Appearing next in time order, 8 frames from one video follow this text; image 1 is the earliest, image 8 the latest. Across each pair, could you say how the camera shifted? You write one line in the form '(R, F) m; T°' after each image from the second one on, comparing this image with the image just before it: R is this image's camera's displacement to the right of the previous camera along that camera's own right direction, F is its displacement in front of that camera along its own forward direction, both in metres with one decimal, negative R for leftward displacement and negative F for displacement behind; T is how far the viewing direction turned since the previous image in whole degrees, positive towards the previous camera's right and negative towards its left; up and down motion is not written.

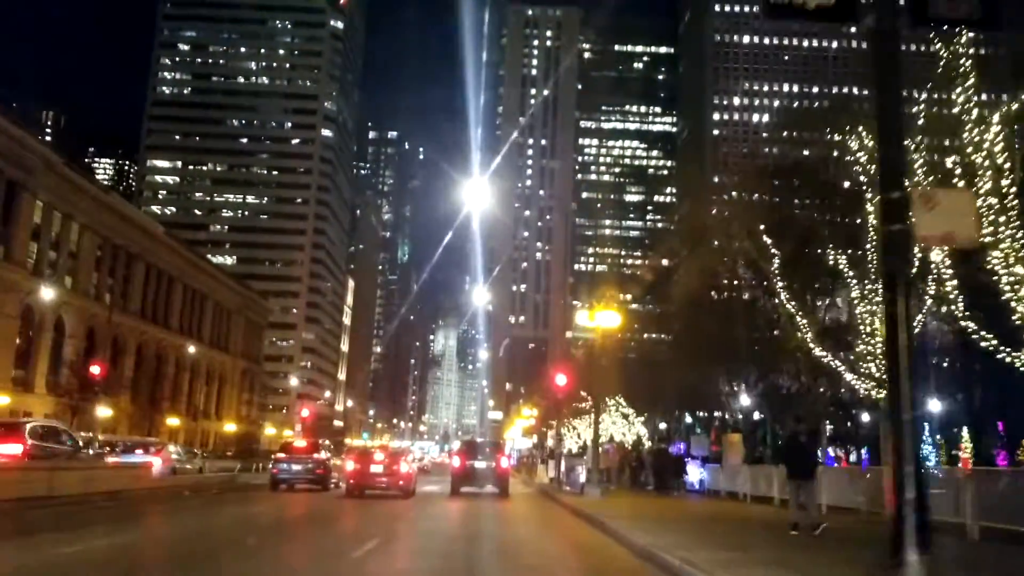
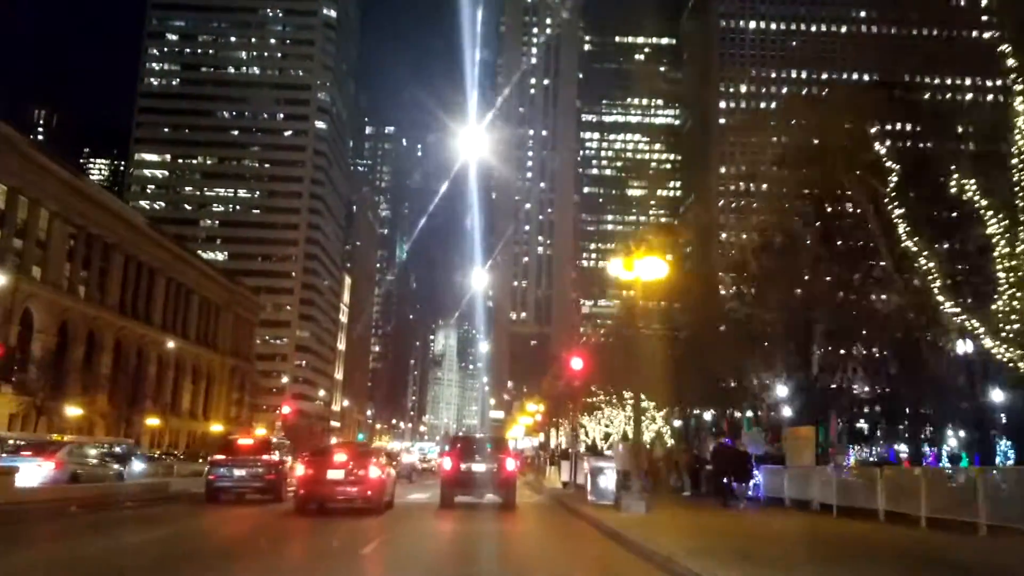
(-0.1, +4.8) m; 0°
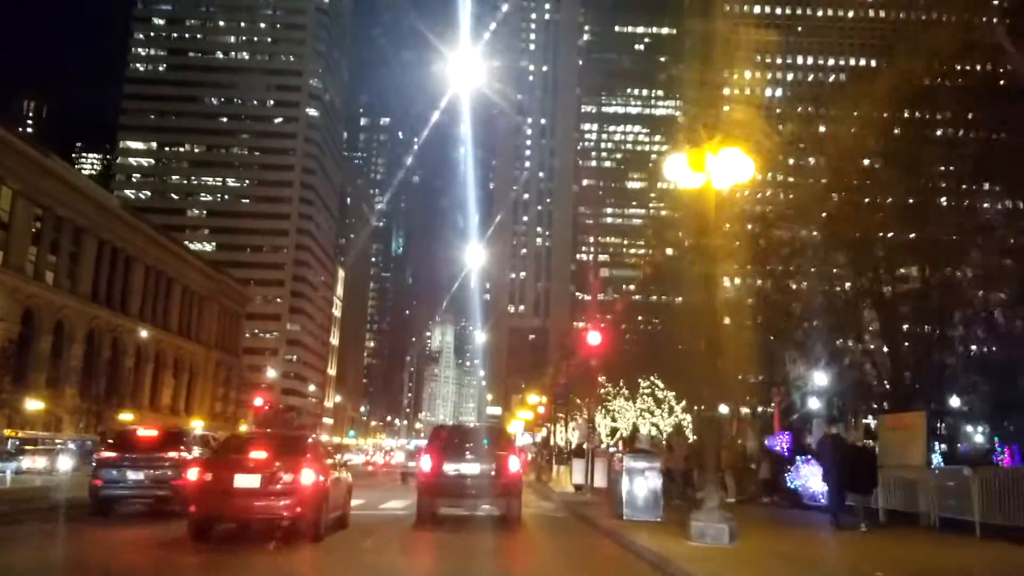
(-0.1, +4.5) m; 0°
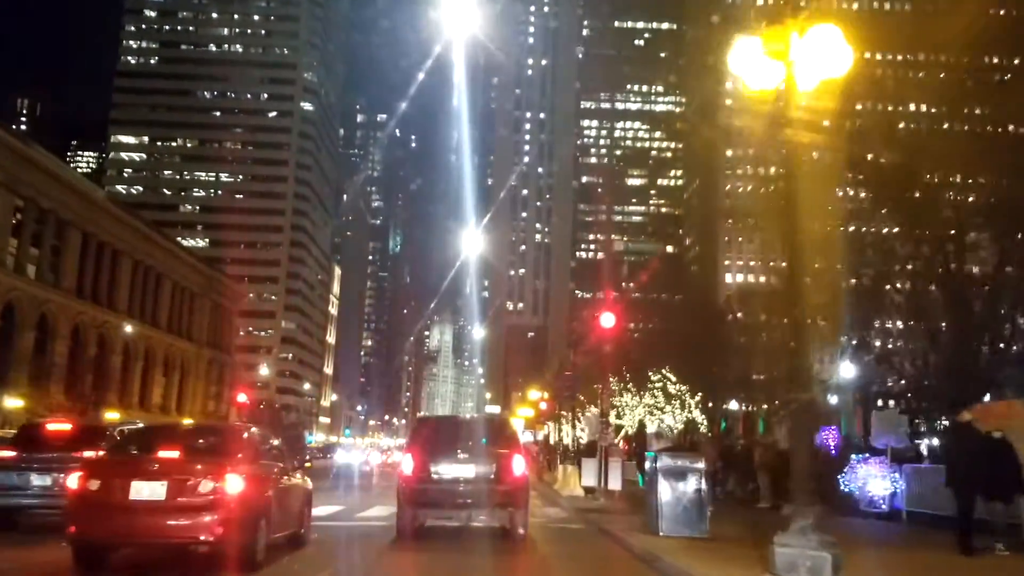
(0.0, +2.3) m; 0°
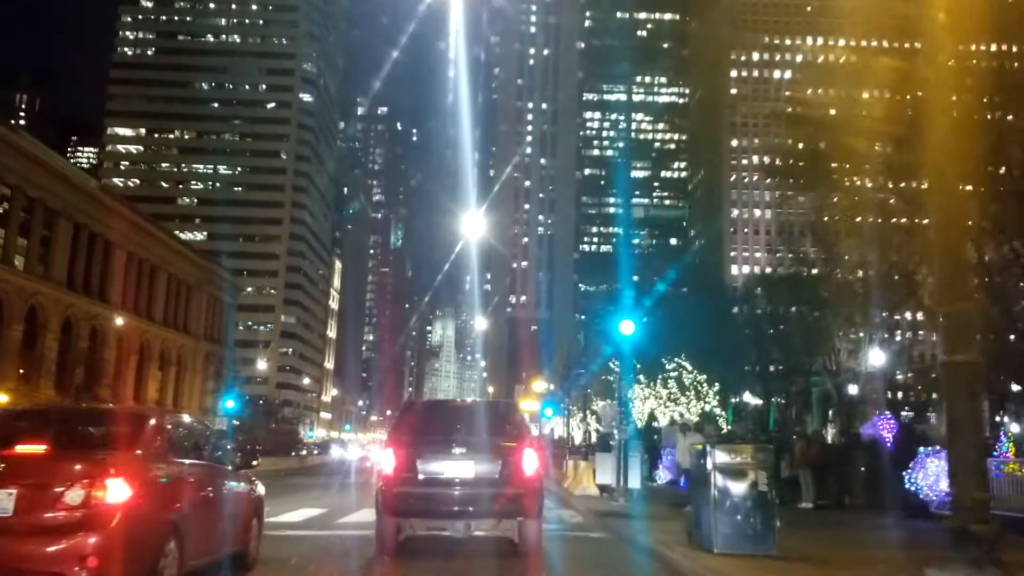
(0.0, +1.9) m; 0°
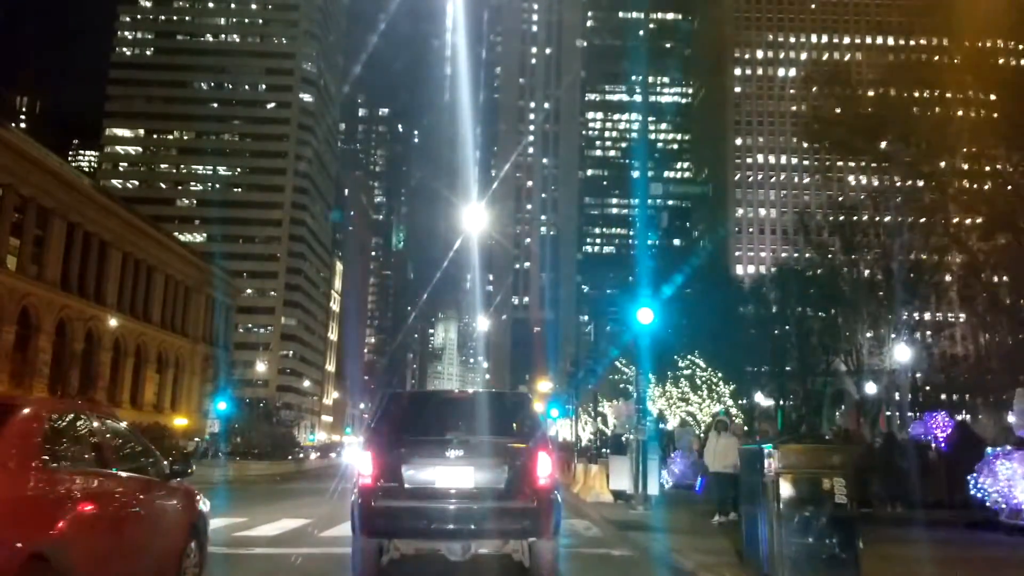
(0.0, +1.4) m; 0°
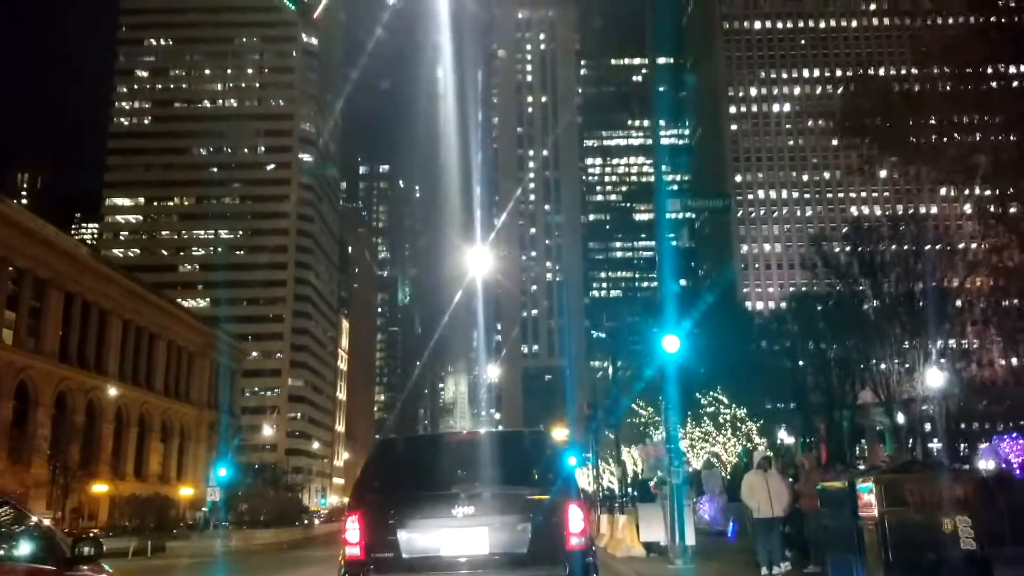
(0.0, +1.2) m; 0°
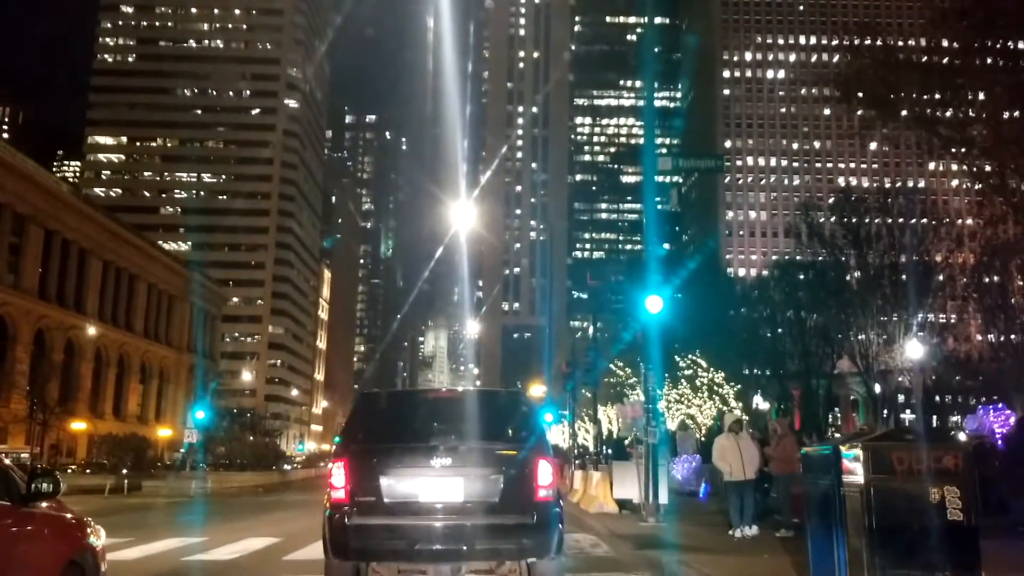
(0.0, +0.1) m; +1°
